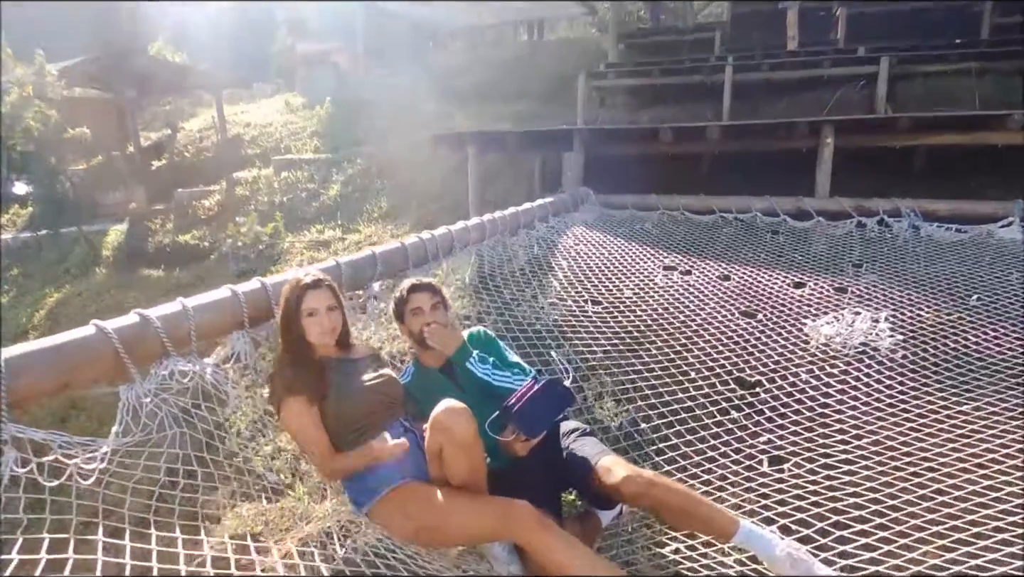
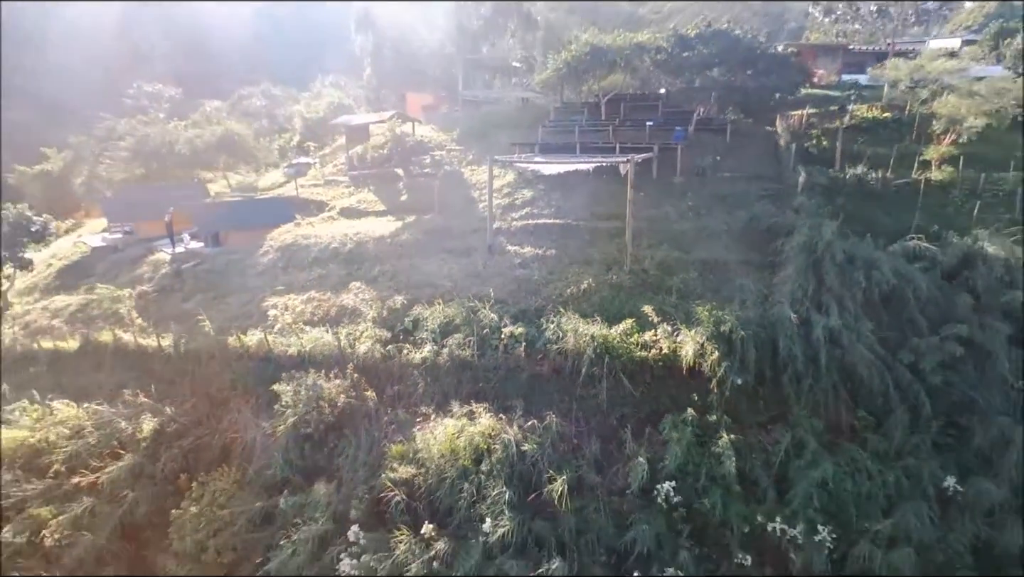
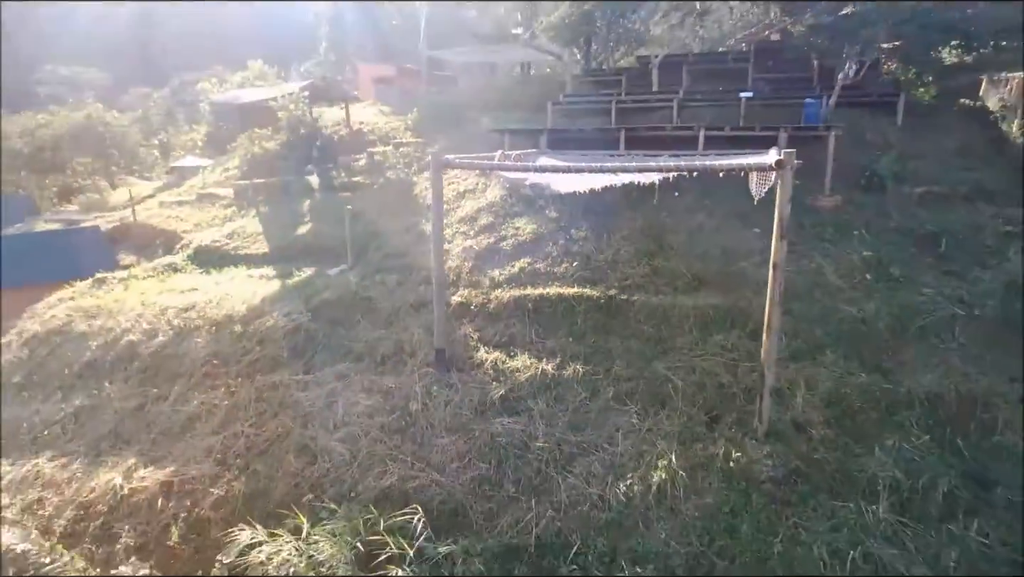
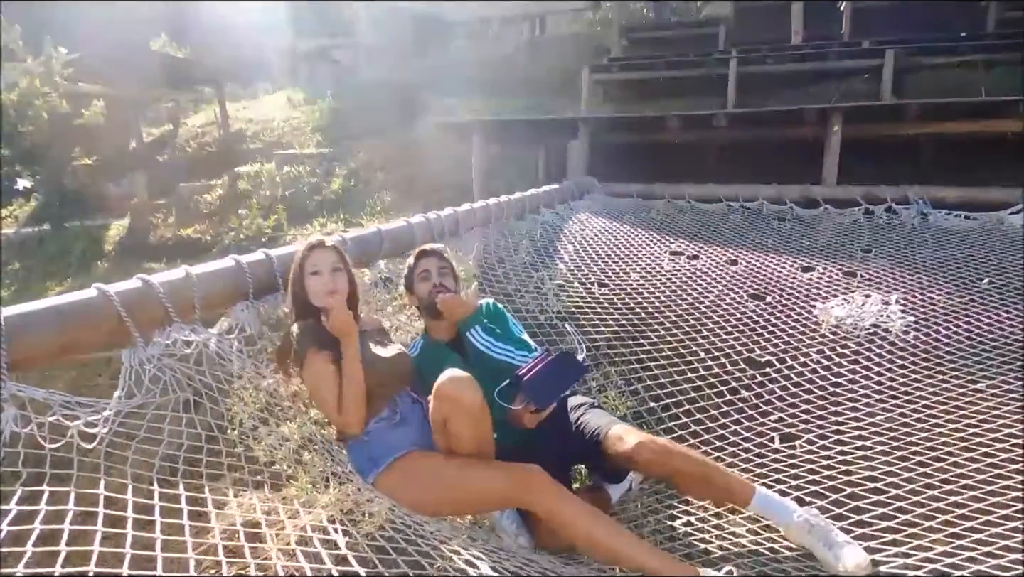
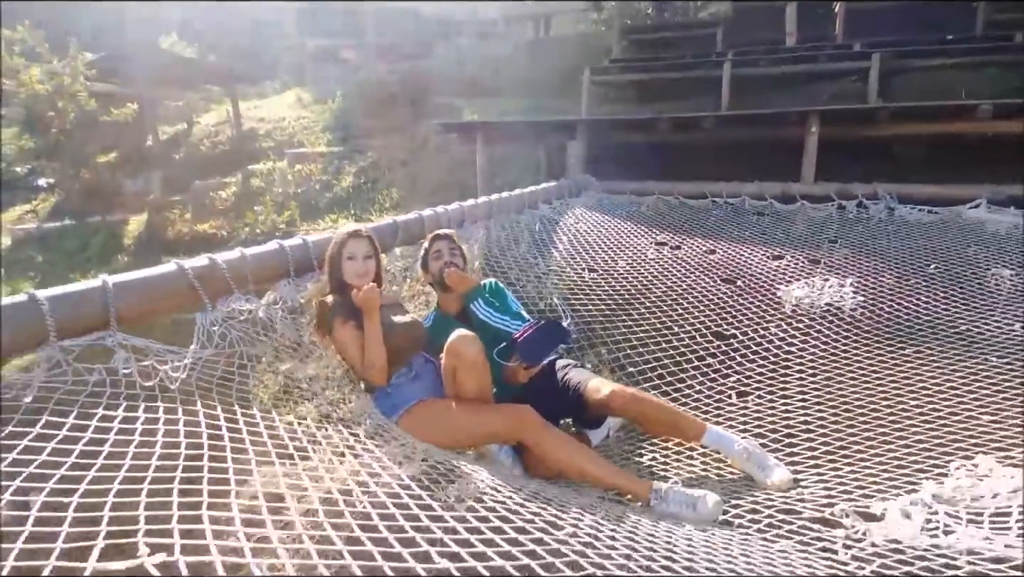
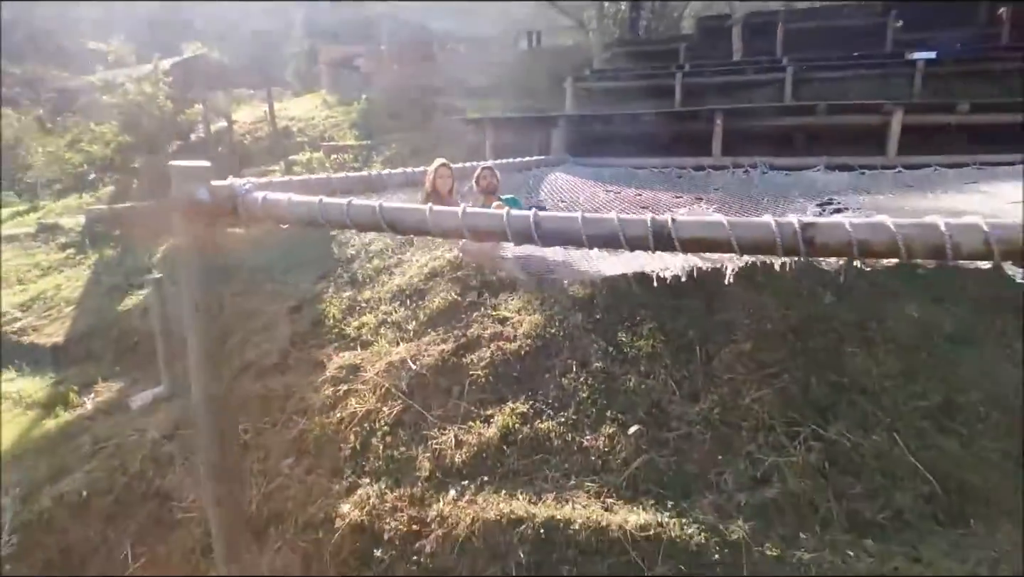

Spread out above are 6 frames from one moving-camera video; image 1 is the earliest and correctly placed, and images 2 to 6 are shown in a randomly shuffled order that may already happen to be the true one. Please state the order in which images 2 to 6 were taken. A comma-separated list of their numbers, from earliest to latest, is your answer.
4, 5, 6, 3, 2
